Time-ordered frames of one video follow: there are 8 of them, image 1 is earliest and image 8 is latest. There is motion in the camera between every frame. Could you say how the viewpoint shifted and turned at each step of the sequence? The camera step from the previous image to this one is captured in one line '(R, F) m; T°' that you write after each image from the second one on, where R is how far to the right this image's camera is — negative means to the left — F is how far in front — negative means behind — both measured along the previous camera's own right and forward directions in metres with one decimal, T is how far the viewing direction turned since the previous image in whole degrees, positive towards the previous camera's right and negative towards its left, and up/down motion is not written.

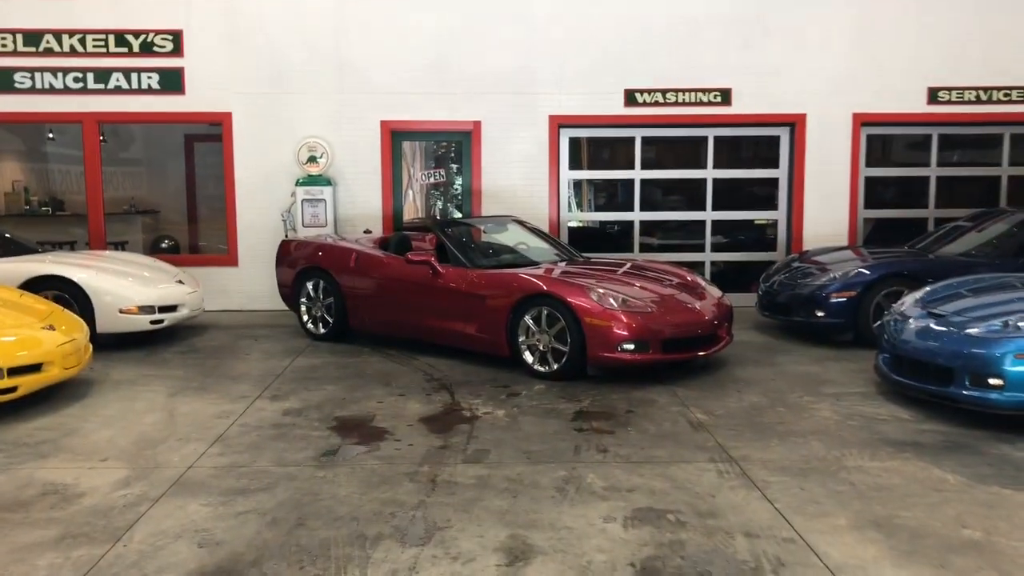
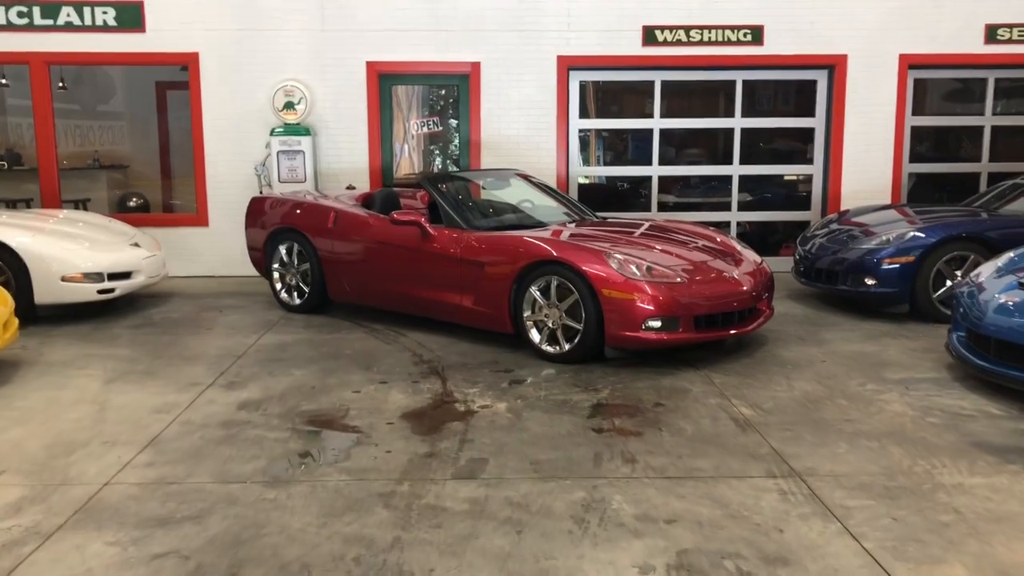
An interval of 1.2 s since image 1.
(0.0, +1.0) m; 0°
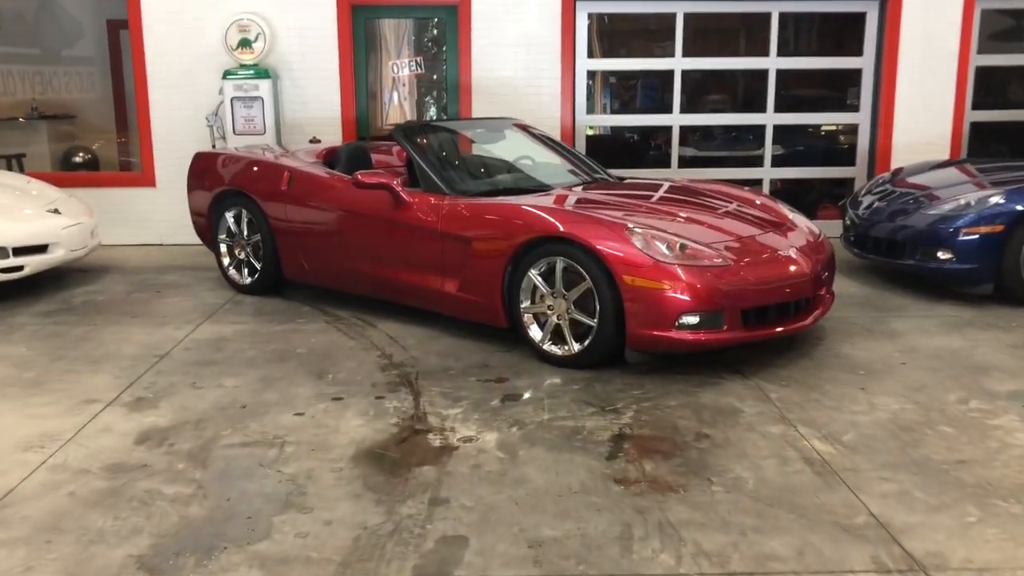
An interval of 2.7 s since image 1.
(0.0, +1.2) m; 0°
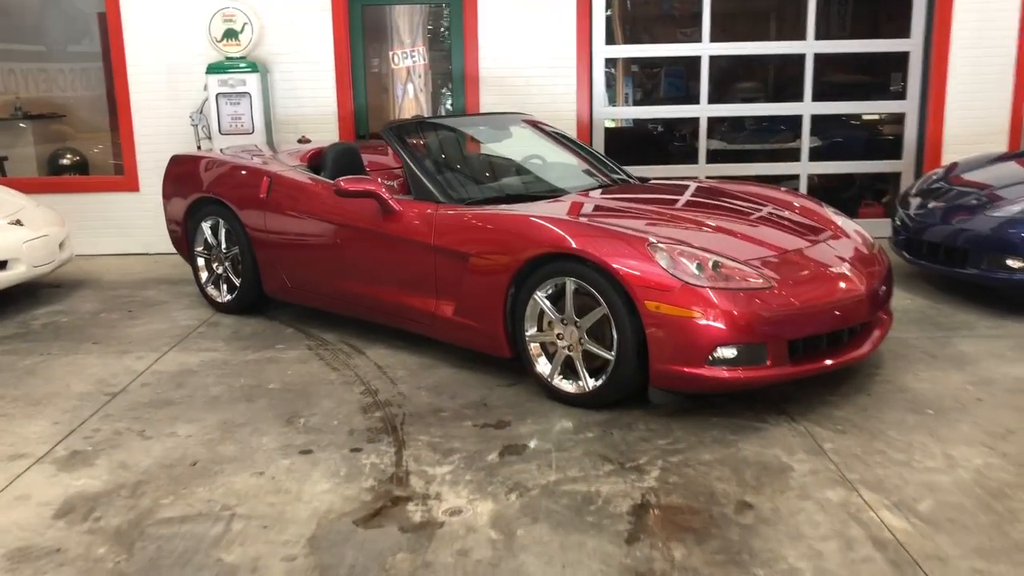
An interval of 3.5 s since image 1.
(+0.1, +0.6) m; -1°
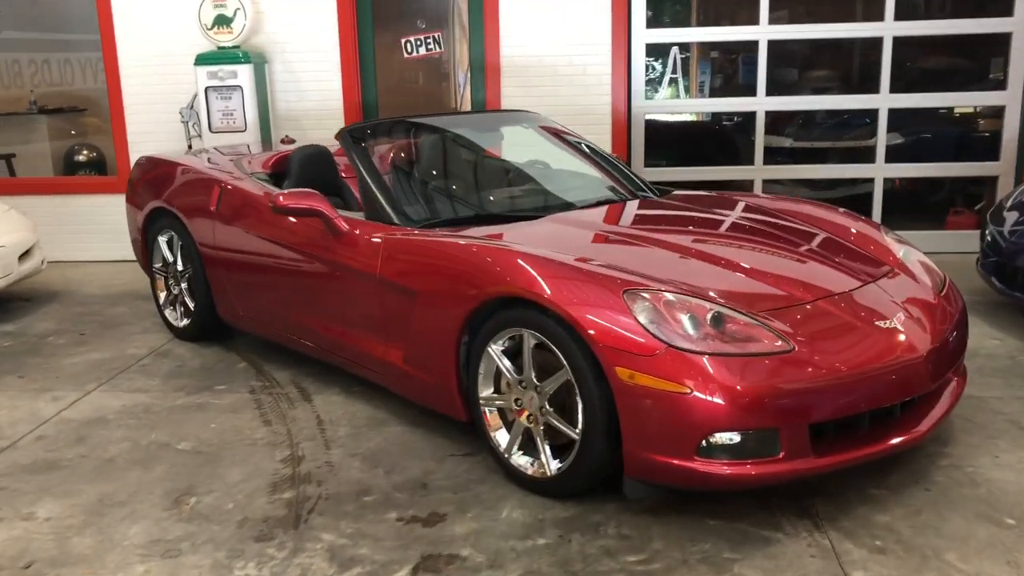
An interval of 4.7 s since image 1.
(+0.4, +0.8) m; -5°
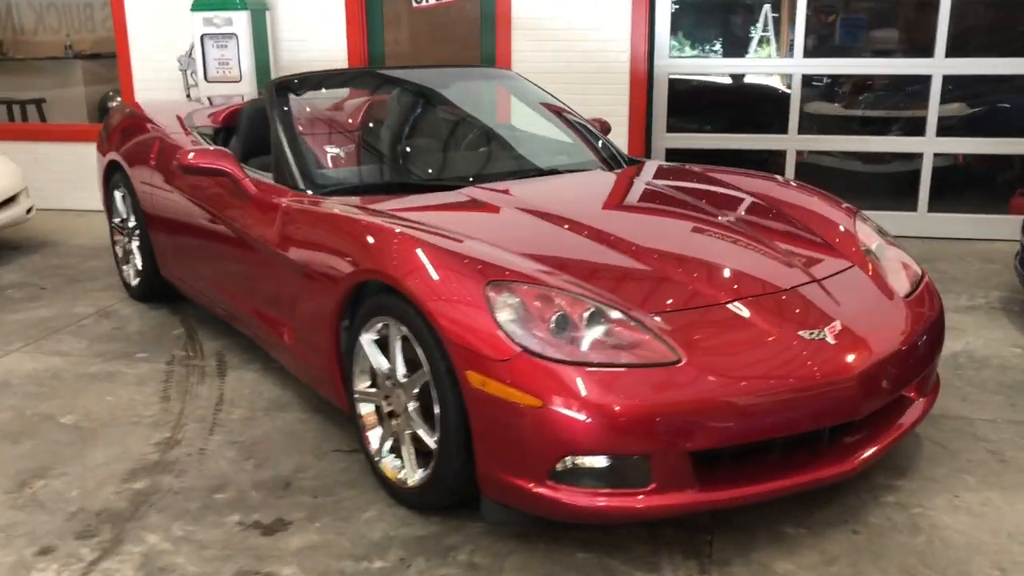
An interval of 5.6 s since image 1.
(+0.6, +0.4) m; -6°
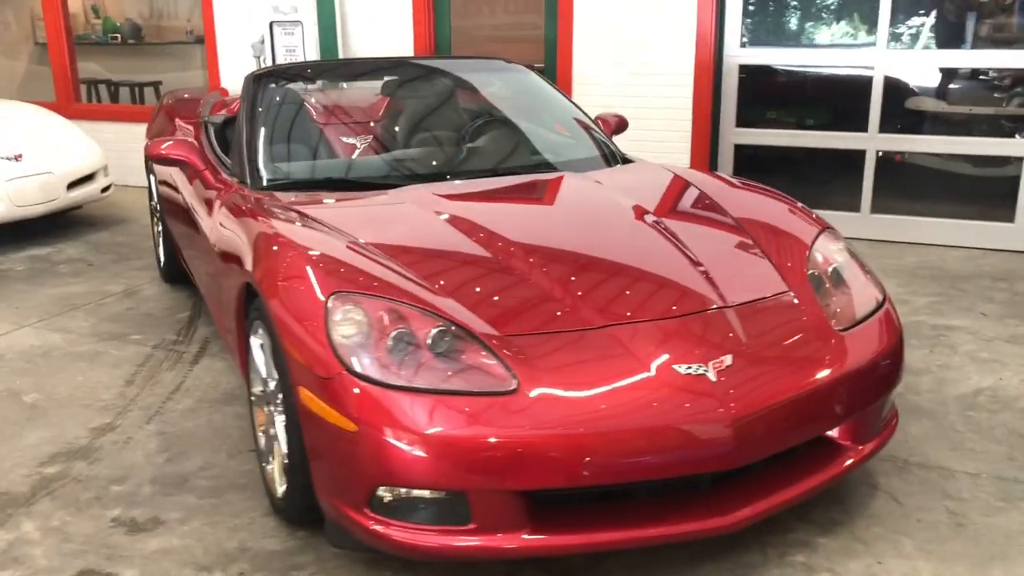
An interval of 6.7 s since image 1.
(+0.7, +0.2) m; -10°
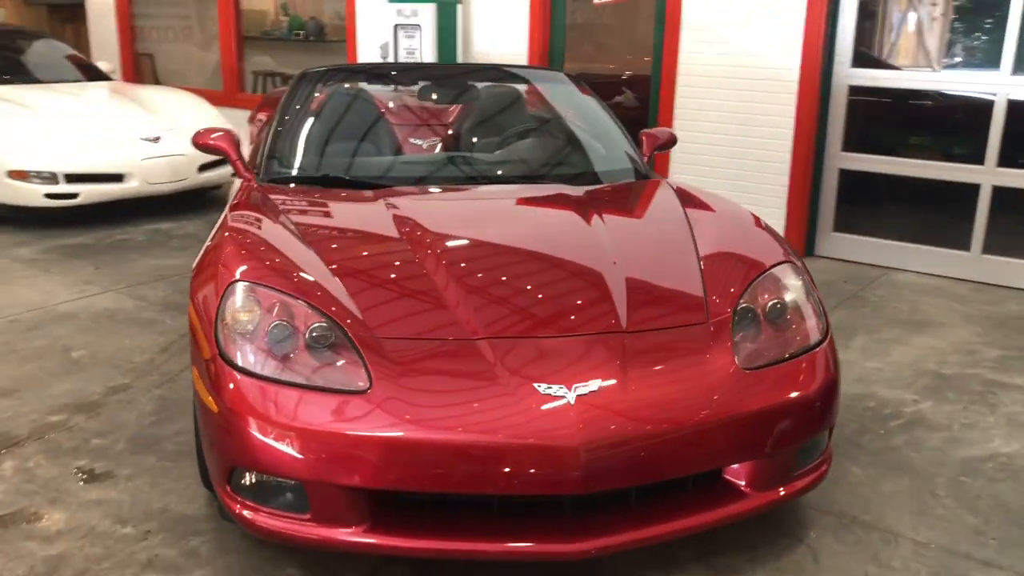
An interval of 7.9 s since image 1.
(+0.7, 0.0) m; -12°
